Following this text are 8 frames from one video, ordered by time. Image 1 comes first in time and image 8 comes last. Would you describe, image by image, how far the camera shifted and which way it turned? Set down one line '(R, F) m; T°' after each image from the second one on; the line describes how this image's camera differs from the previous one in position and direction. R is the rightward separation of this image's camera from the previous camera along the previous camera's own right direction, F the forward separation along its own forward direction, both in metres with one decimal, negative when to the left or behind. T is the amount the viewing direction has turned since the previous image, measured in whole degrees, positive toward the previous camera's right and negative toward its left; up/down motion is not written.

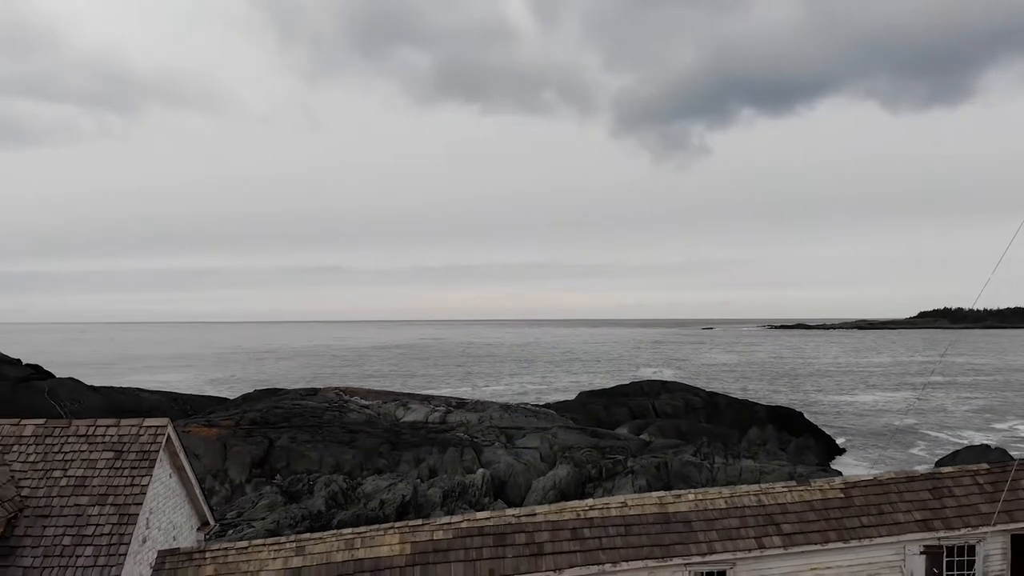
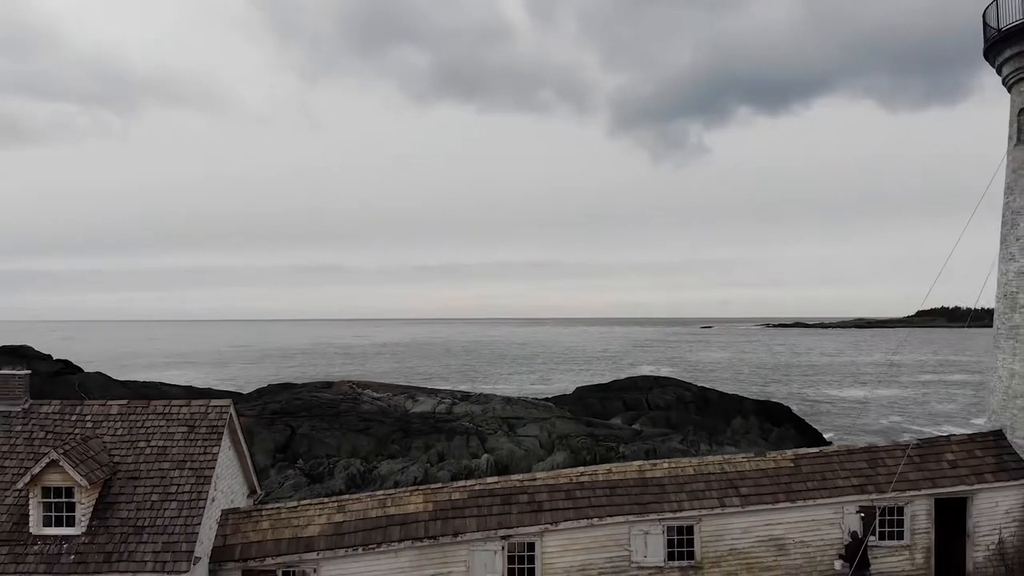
(-0.1, -1.9) m; 0°
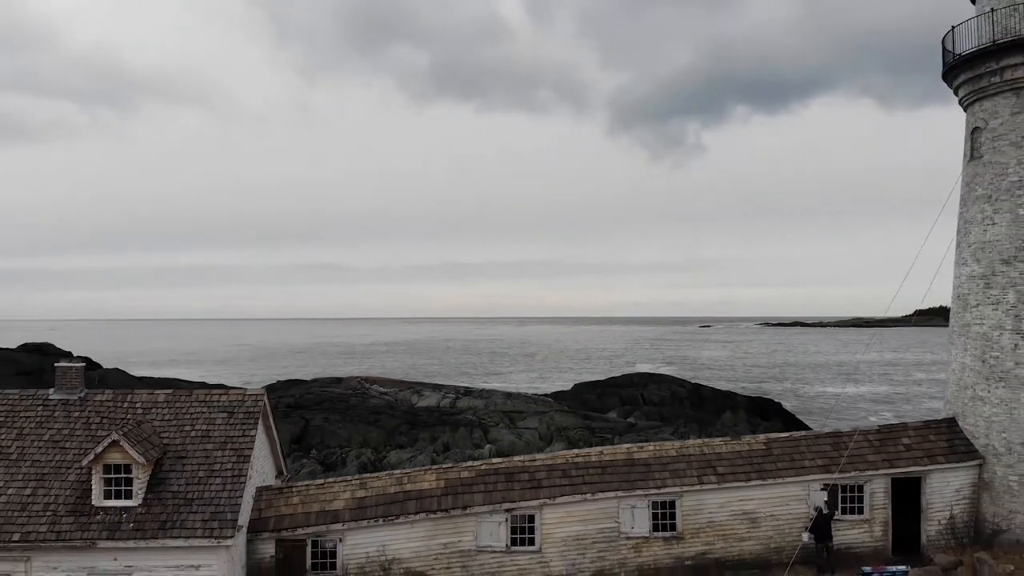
(-0.1, -1.4) m; 0°
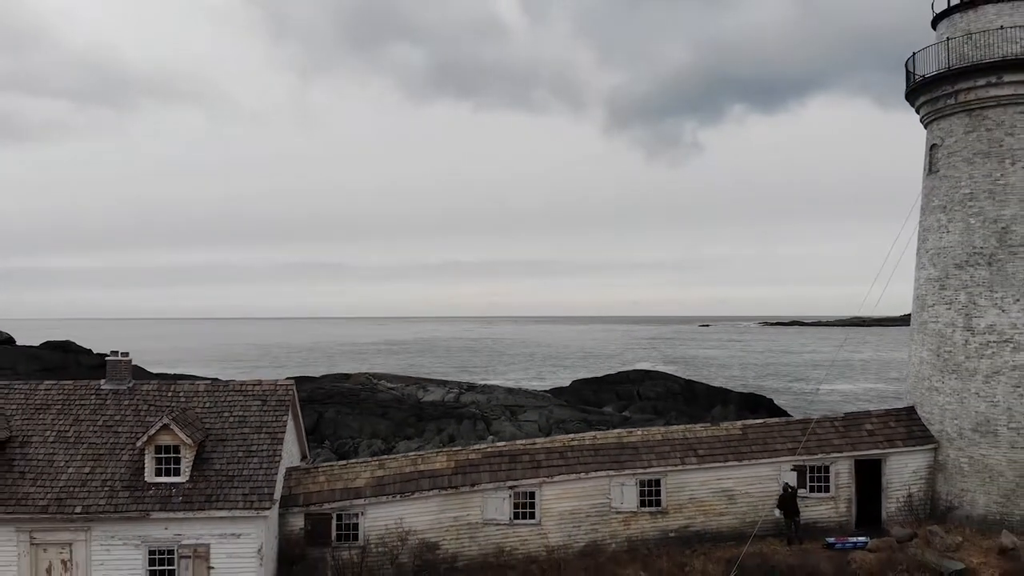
(-0.1, -1.5) m; 0°
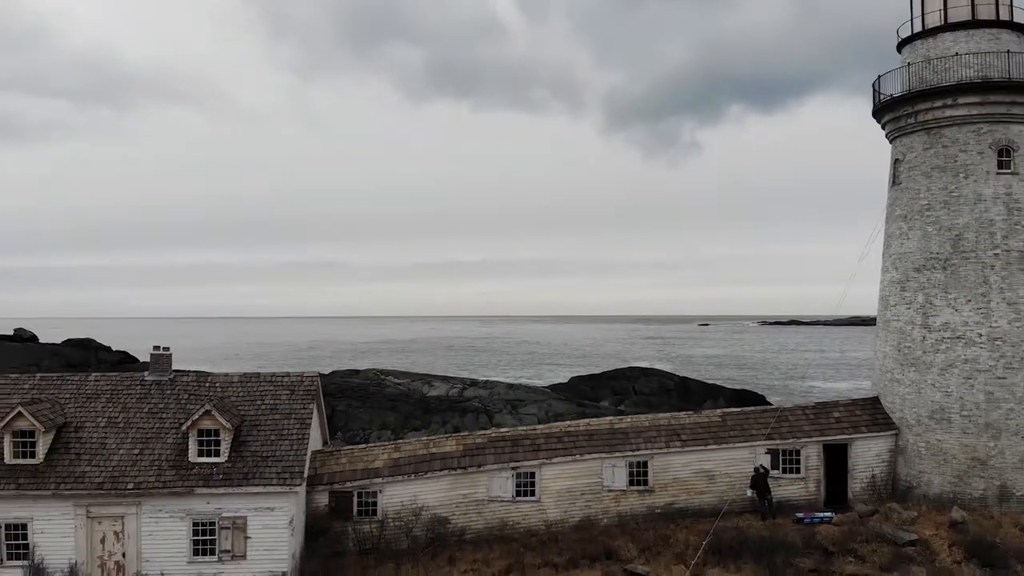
(-0.1, -1.6) m; 0°
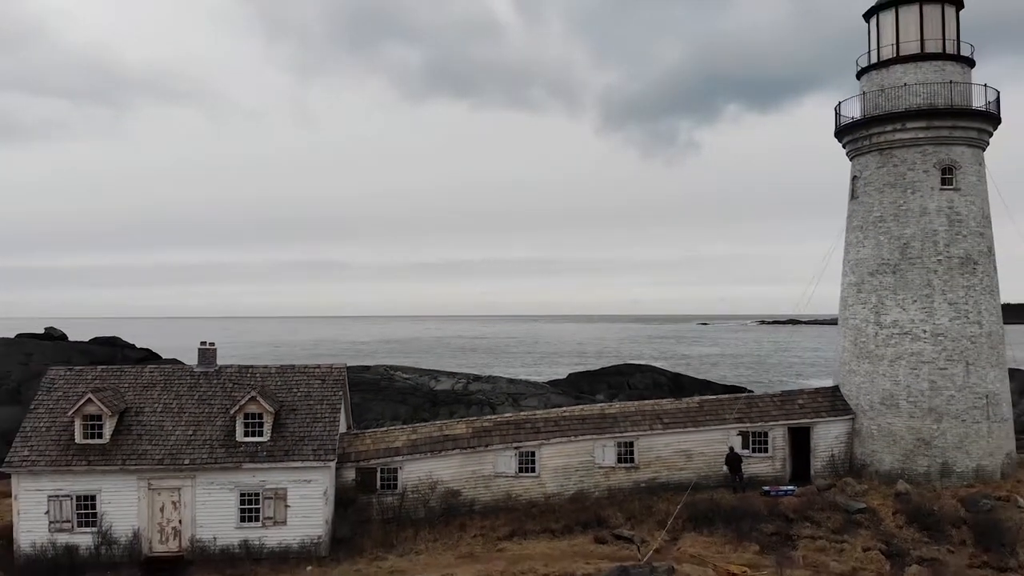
(-0.1, -2.3) m; 0°
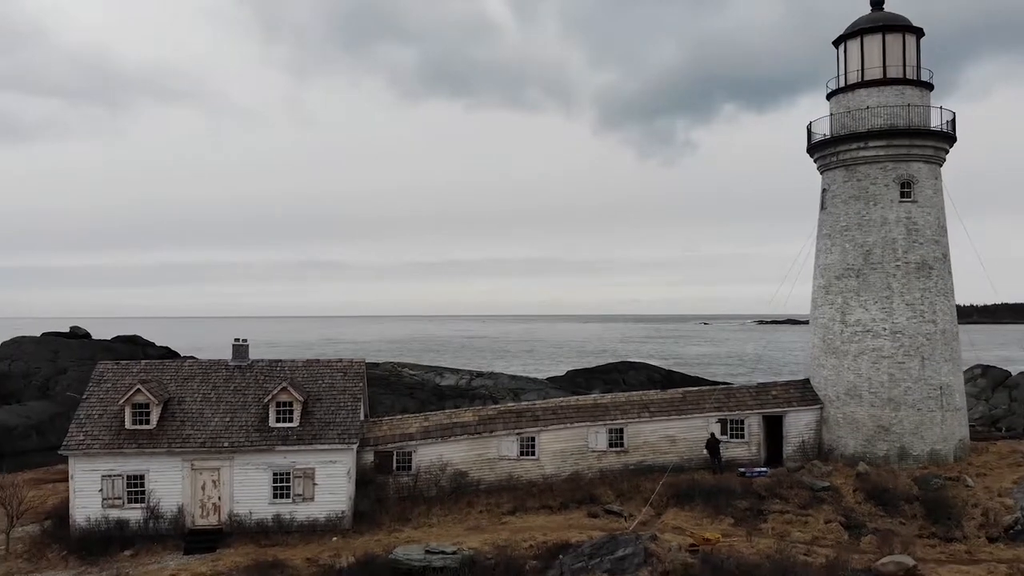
(-0.1, -2.1) m; 0°
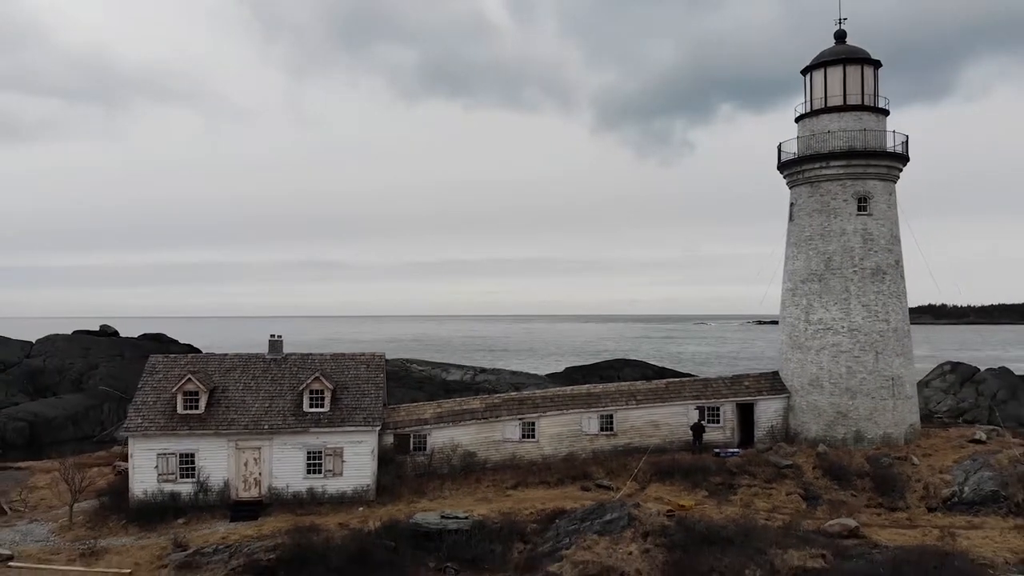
(-0.1, -2.8) m; 0°
